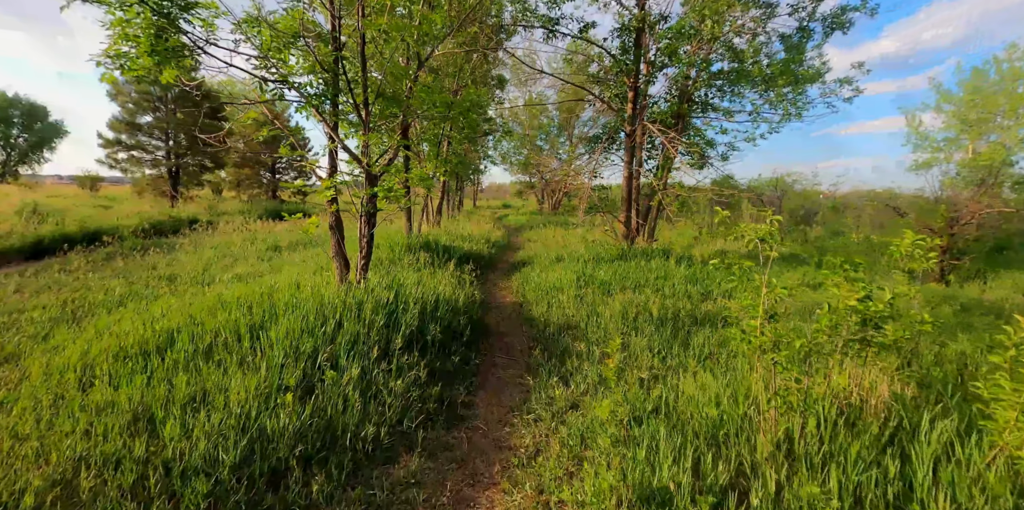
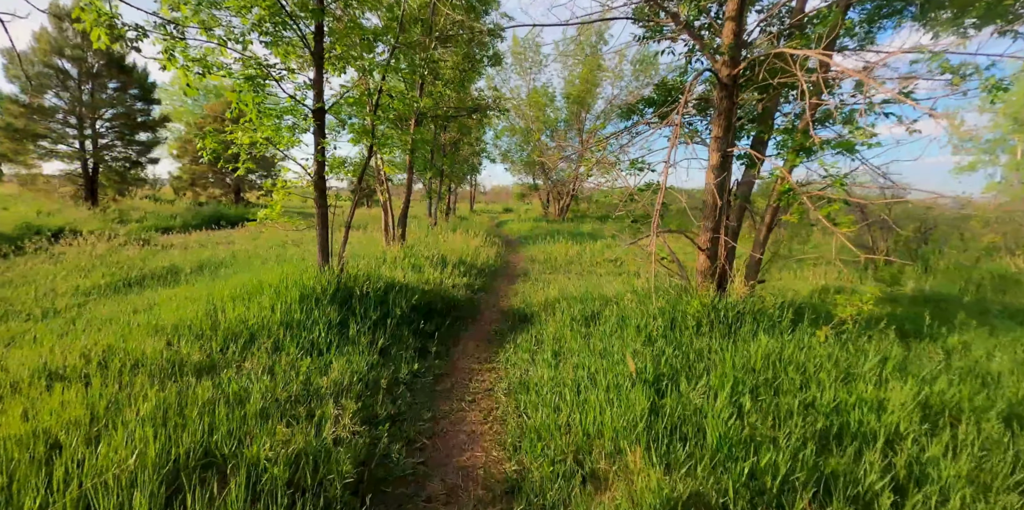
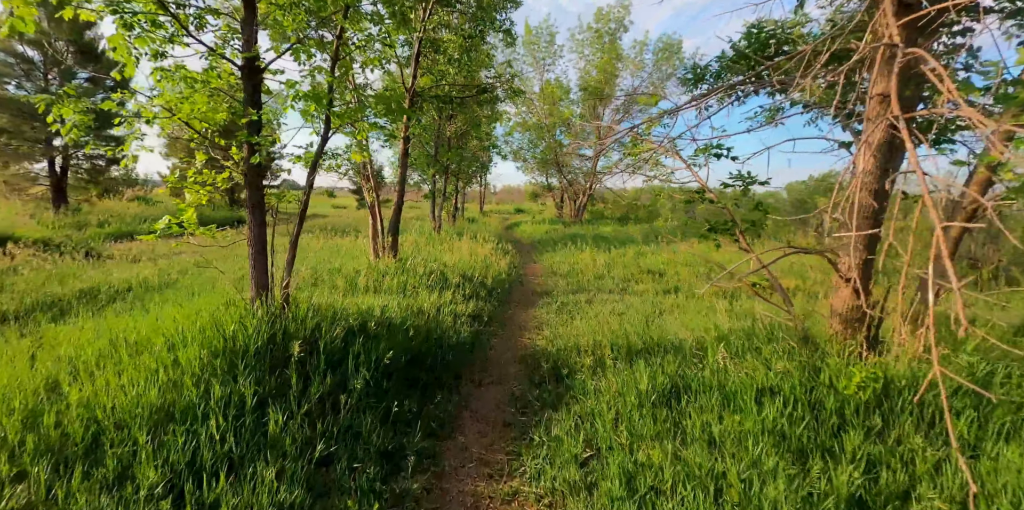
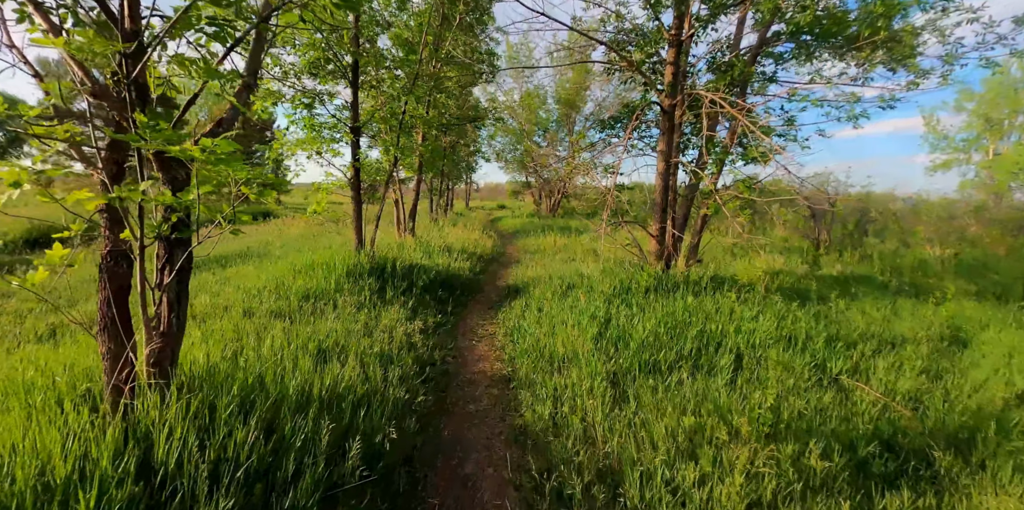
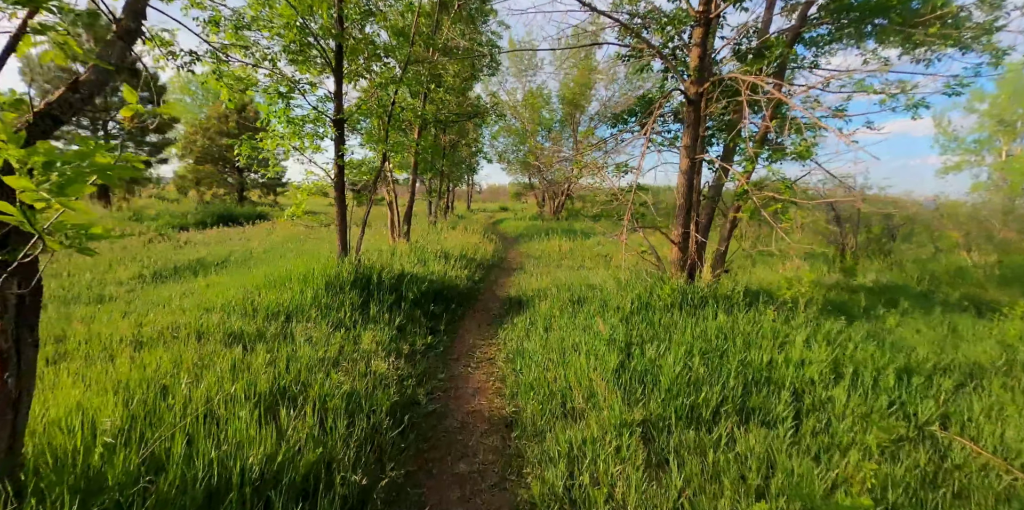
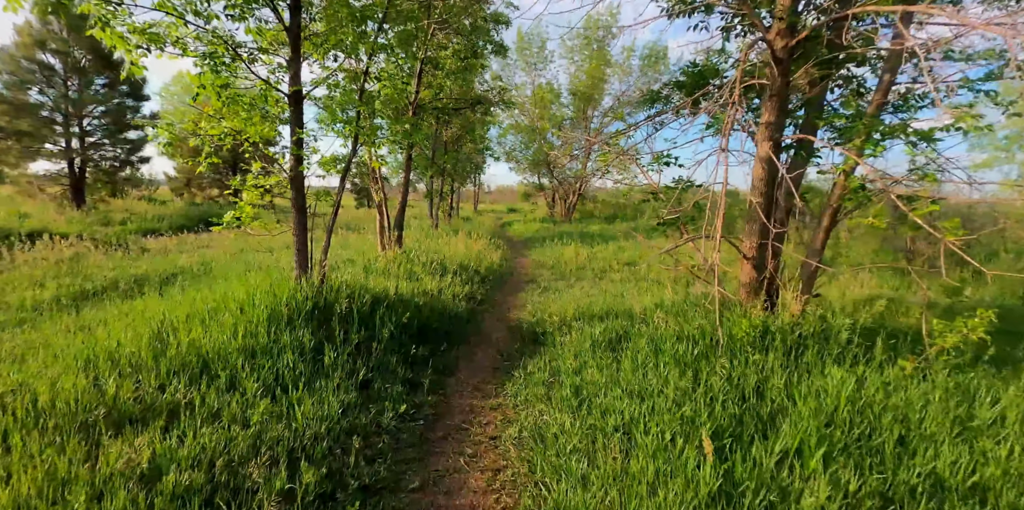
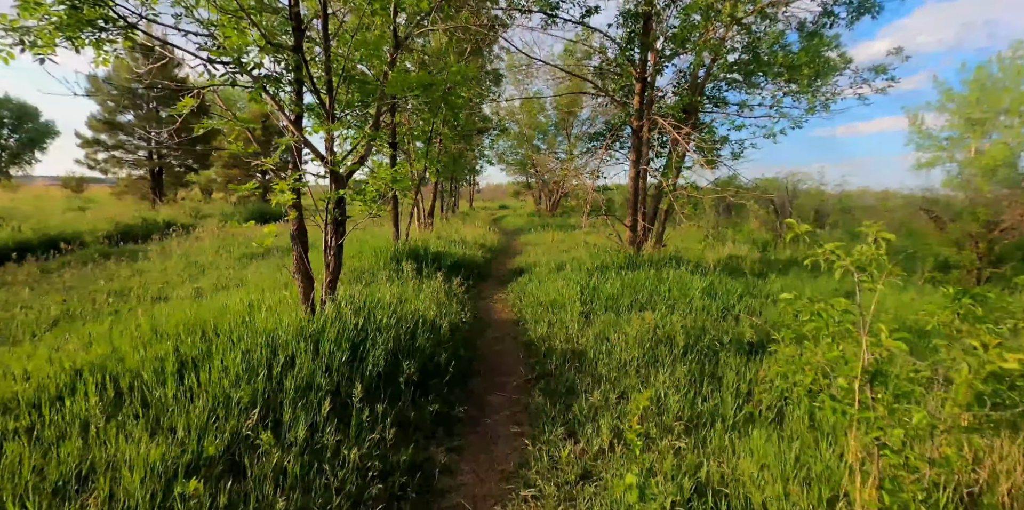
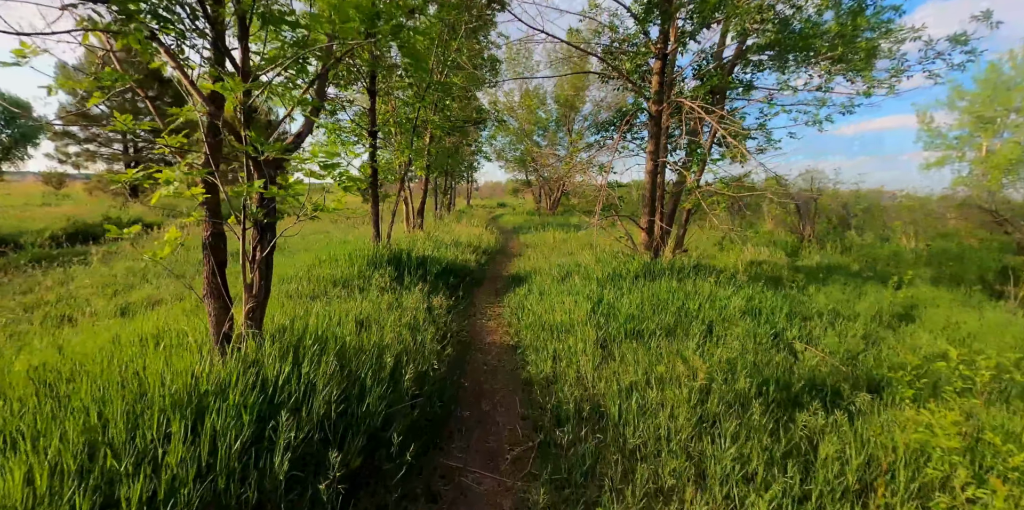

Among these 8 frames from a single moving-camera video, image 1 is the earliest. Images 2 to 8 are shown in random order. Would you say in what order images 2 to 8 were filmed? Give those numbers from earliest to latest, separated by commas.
7, 8, 4, 5, 2, 6, 3
